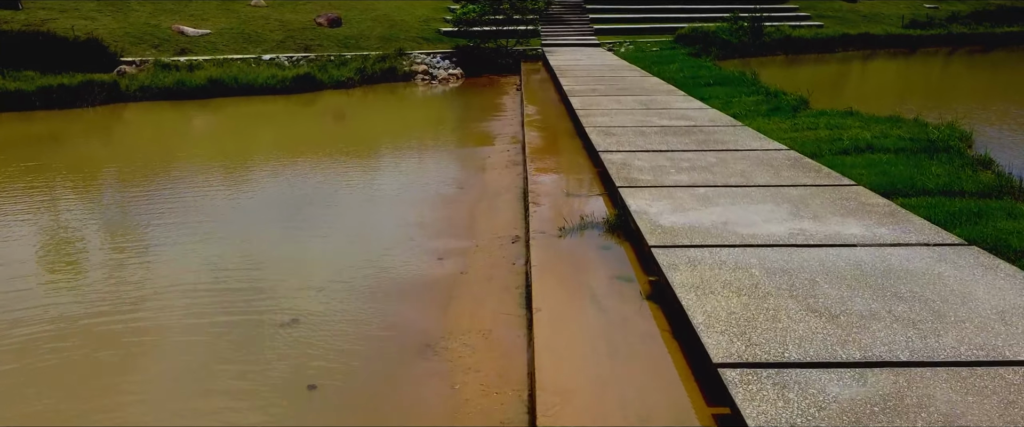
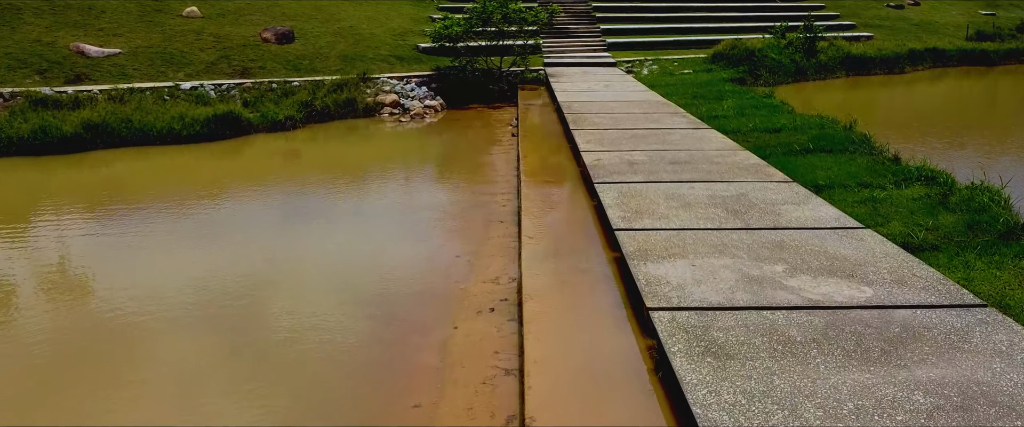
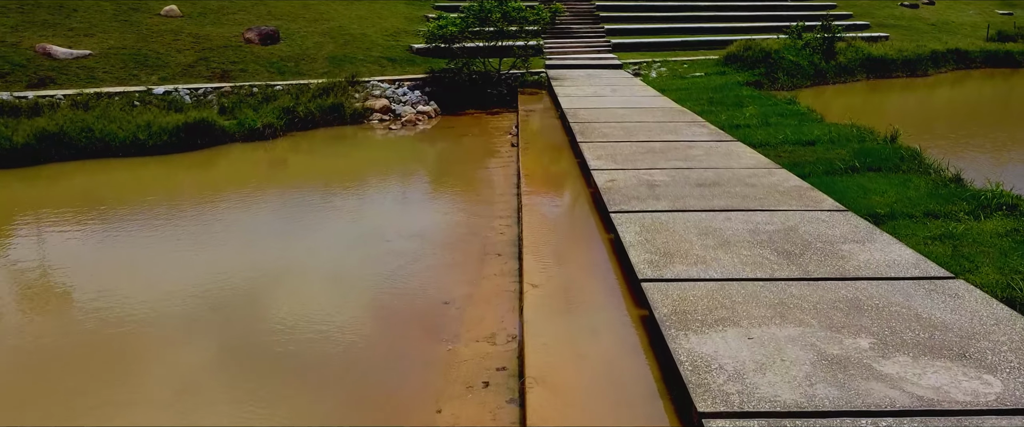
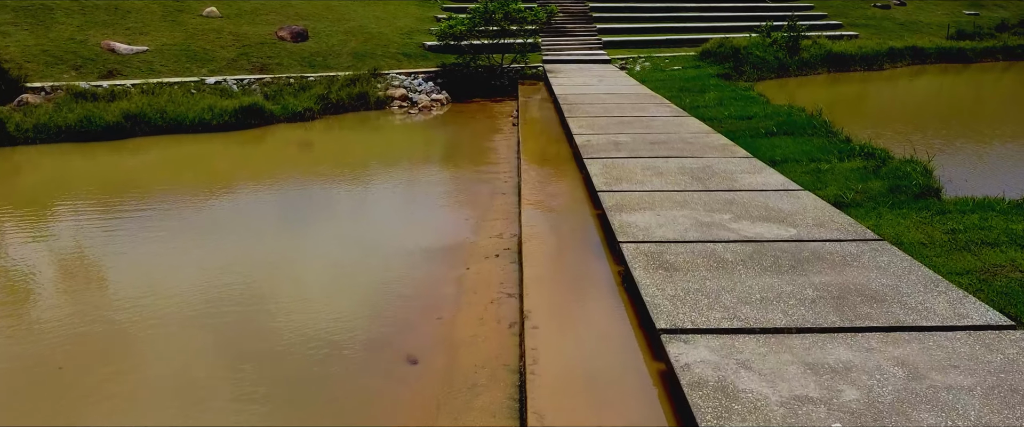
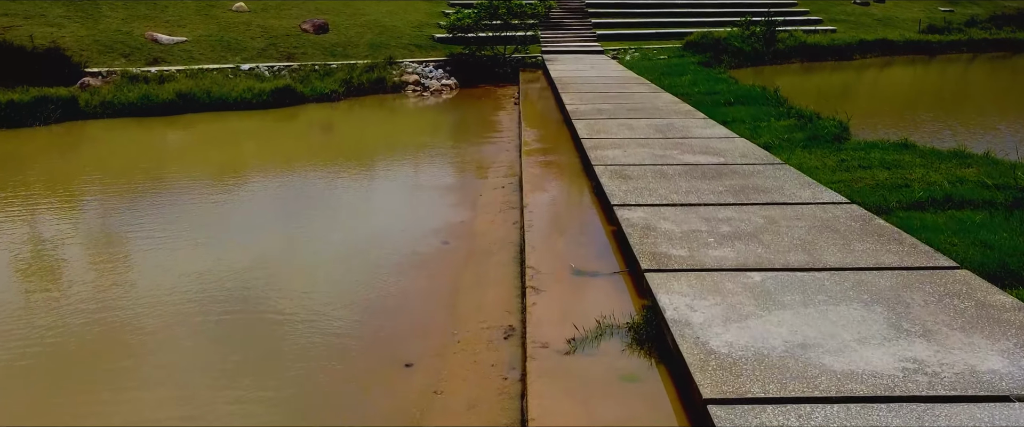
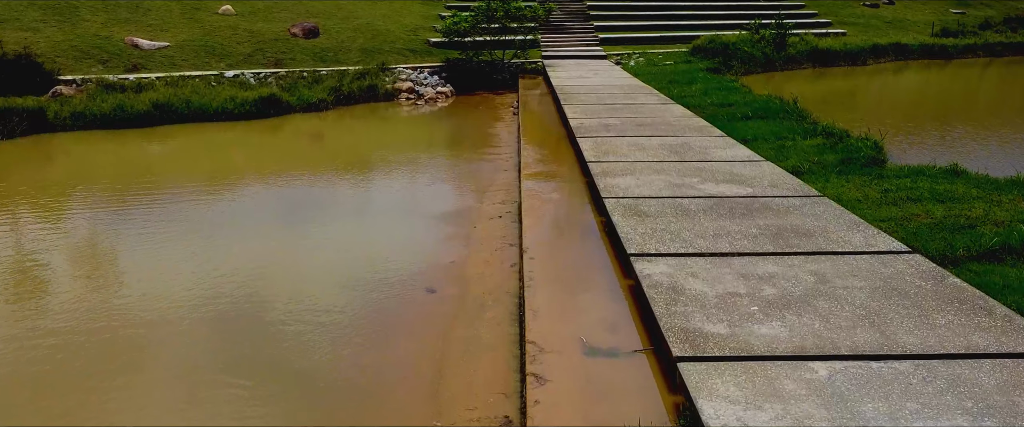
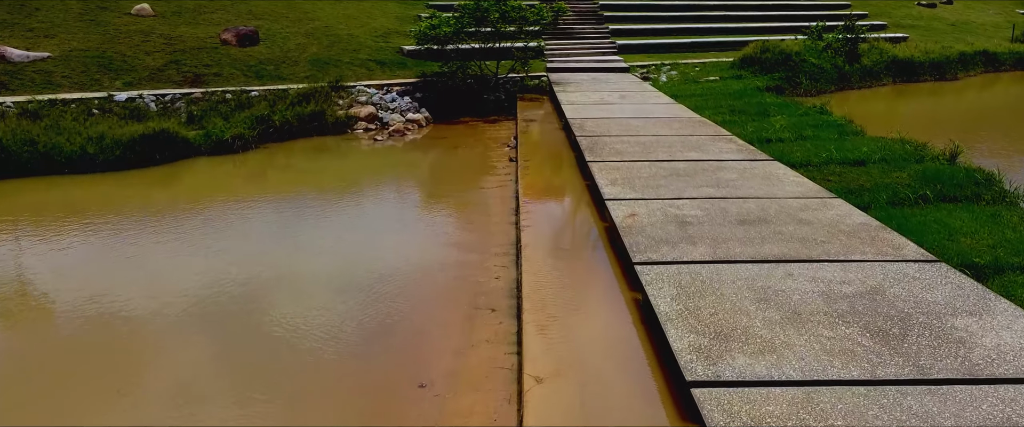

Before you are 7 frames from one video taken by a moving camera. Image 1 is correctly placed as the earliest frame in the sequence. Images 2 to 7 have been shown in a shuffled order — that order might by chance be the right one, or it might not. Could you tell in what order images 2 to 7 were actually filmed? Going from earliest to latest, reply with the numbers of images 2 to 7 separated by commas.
5, 6, 4, 2, 3, 7
